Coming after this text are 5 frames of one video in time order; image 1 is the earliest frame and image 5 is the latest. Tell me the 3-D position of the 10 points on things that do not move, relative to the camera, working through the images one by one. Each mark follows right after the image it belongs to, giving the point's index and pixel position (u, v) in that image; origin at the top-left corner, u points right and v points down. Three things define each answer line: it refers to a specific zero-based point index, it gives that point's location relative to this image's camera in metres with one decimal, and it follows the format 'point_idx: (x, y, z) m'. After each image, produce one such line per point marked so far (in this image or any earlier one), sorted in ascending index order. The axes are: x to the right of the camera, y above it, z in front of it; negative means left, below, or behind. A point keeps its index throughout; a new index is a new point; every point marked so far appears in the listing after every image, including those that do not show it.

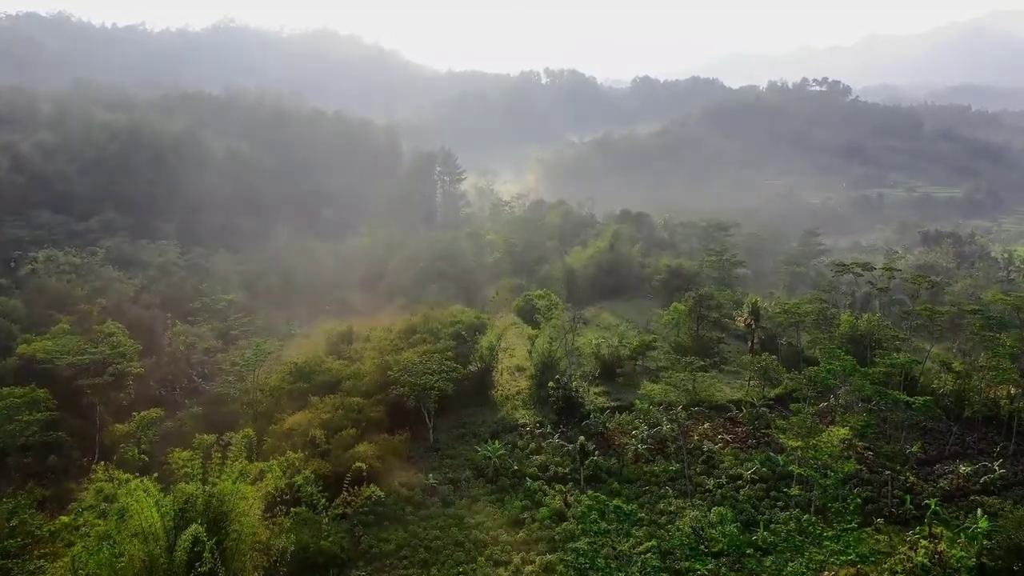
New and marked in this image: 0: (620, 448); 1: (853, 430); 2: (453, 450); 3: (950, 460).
0: (+3.6, -5.3, +19.8) m
1: (+10.1, -4.2, +17.6) m
2: (-2.0, -5.3, +19.7) m
3: (+14.0, -5.5, +19.2) m
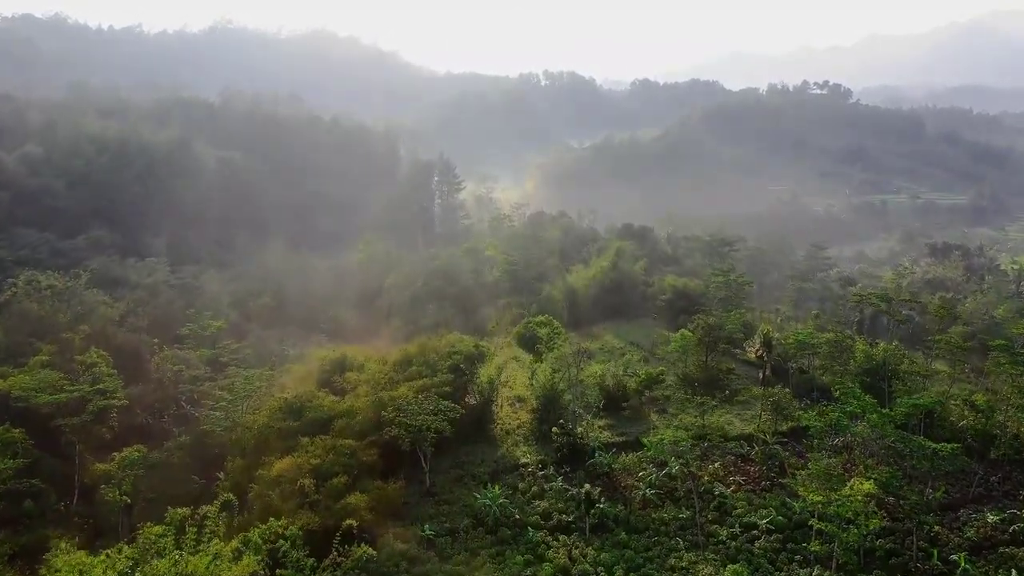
0: (+3.6, -6.4, +18.8) m
1: (+10.1, -5.3, +16.6) m
2: (-1.9, -6.5, +18.6) m
3: (+14.0, -6.6, +18.1) m
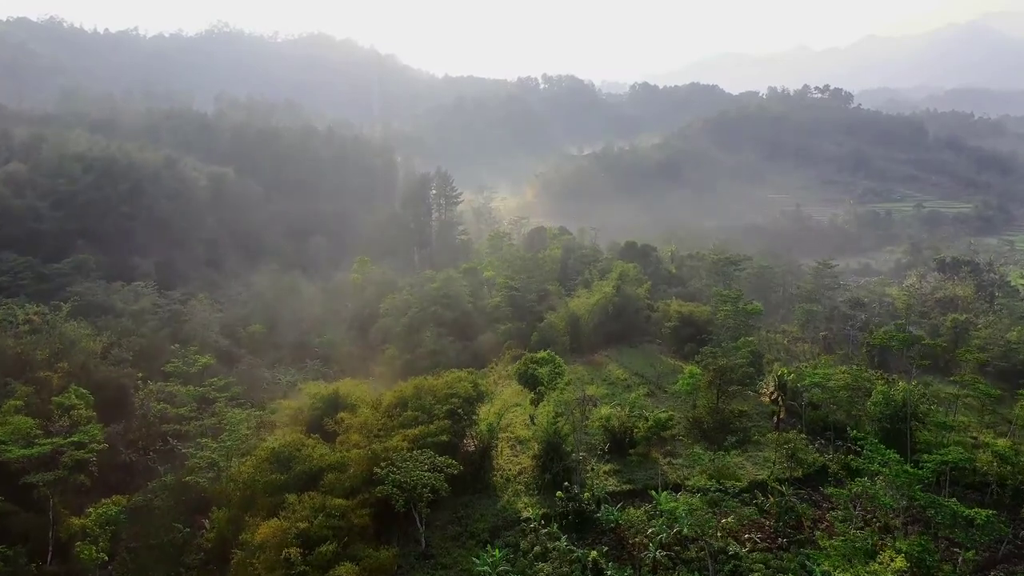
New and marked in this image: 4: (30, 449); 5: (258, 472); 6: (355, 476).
0: (+3.6, -7.8, +17.6) m
1: (+10.2, -6.7, +15.5) m
2: (-1.9, -7.9, +17.4) m
3: (+14.1, -7.9, +17.0) m
4: (-15.5, -5.1, +19.1) m
5: (-8.2, -6.0, +19.2) m
6: (-4.8, -5.7, +18.4) m
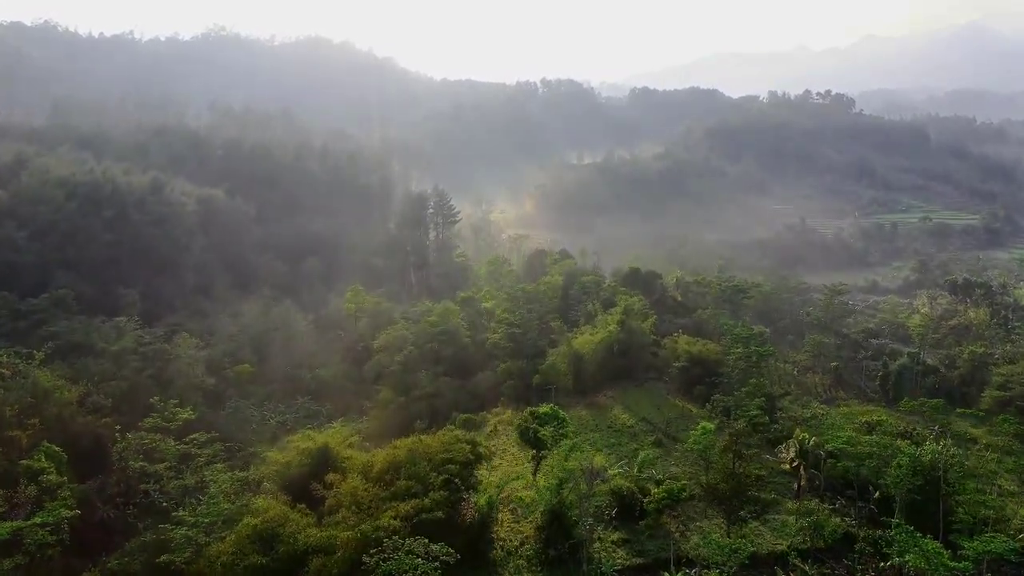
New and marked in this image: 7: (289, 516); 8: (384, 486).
0: (+3.7, -9.7, +16.2) m
1: (+10.2, -8.6, +14.0) m
2: (-1.8, -9.8, +16.0) m
3: (+14.1, -9.8, +15.5) m
4: (-15.4, -7.1, +17.5) m
5: (-8.2, -7.9, +17.7) m
6: (-4.8, -7.7, +17.0) m
7: (-7.1, -7.3, +19.1) m
8: (-4.2, -6.5, +19.9) m
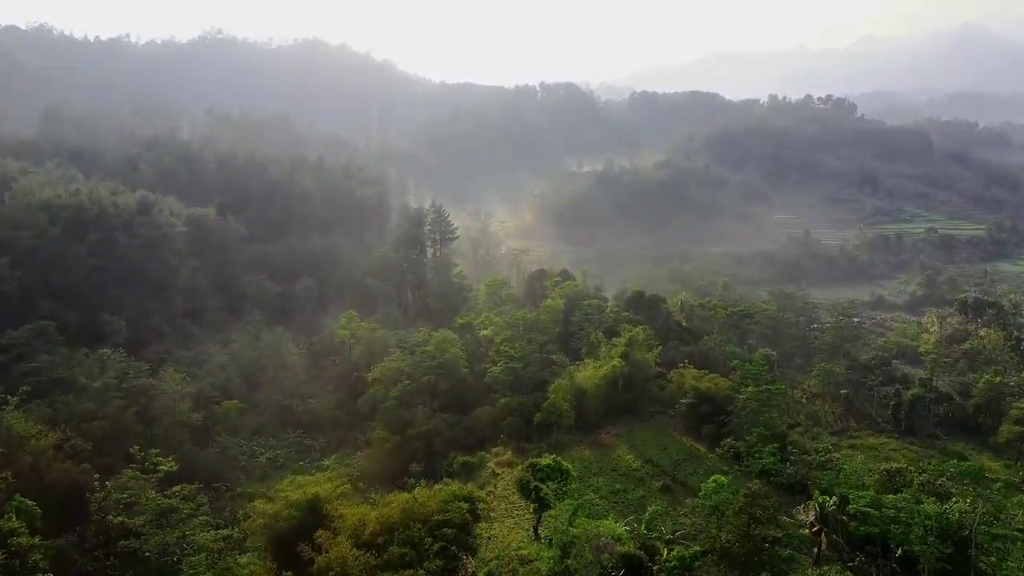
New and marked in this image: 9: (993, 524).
0: (+3.7, -11.3, +14.9) m
1: (+10.3, -10.2, +12.8) m
2: (-1.8, -11.4, +14.7) m
3: (+14.1, -11.4, +14.3) m
4: (-15.4, -8.7, +16.3) m
5: (-8.1, -9.5, +16.5) m
6: (-4.8, -9.3, +15.7) m
7: (-7.1, -8.9, +17.9) m
8: (-4.2, -8.1, +18.6) m
9: (+15.4, -7.6, +19.1) m
